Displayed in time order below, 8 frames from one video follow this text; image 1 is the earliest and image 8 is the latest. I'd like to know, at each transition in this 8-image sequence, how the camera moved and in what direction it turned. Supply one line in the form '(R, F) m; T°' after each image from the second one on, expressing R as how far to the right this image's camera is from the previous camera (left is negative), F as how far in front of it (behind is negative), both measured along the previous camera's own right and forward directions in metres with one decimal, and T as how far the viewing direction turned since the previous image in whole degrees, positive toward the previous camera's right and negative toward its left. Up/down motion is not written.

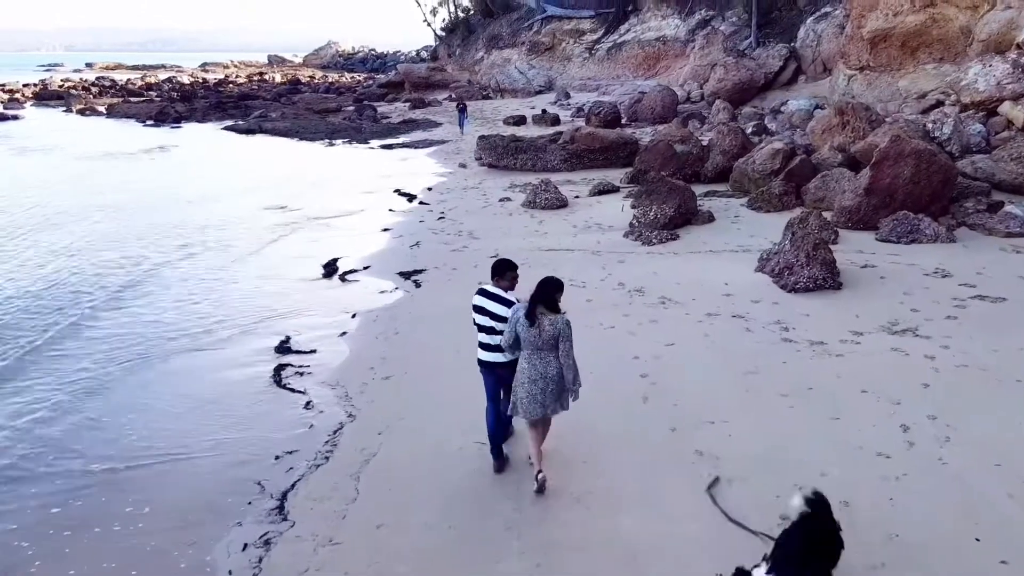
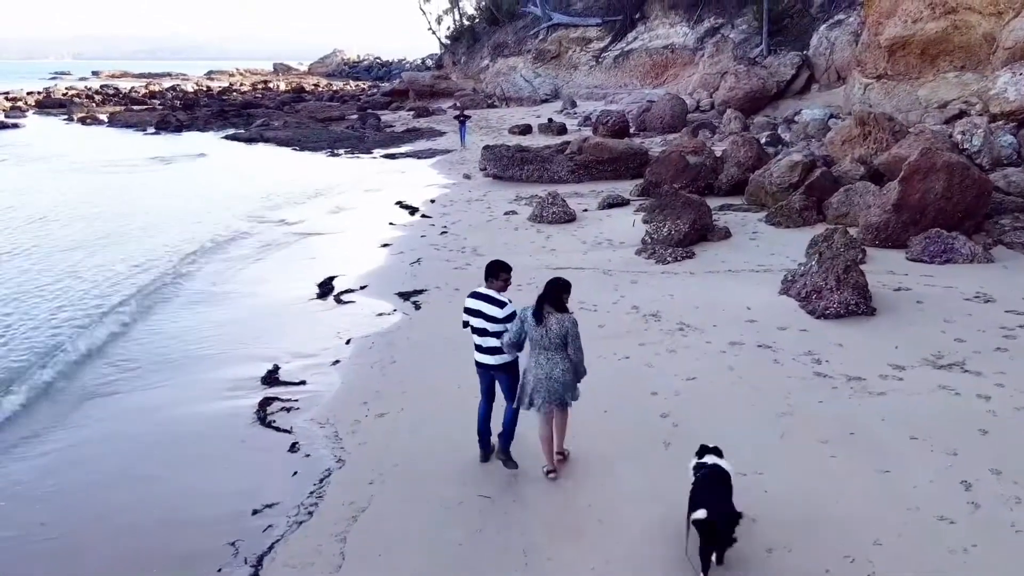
(0.0, +0.5) m; 0°
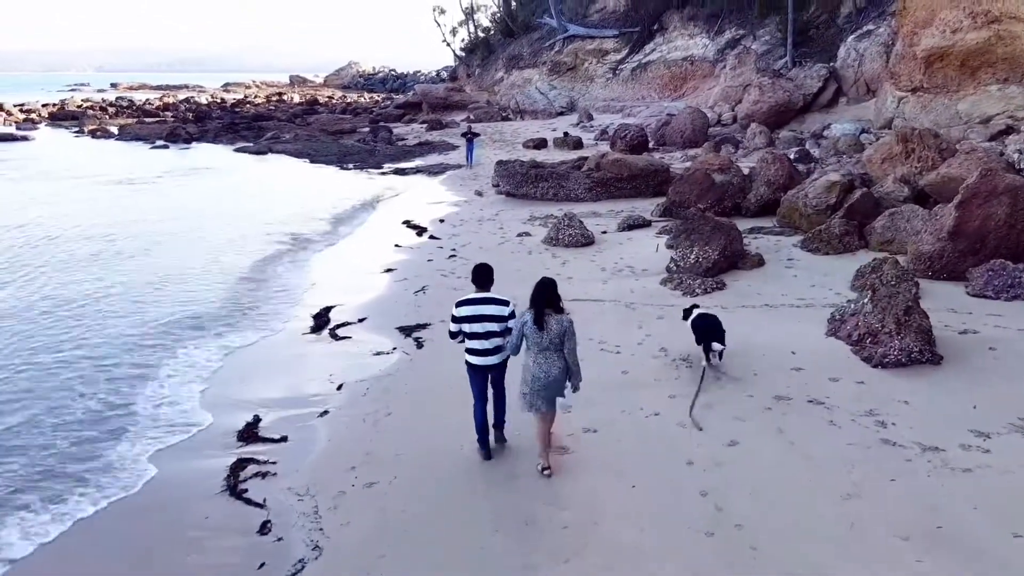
(0.0, +0.8) m; -1°
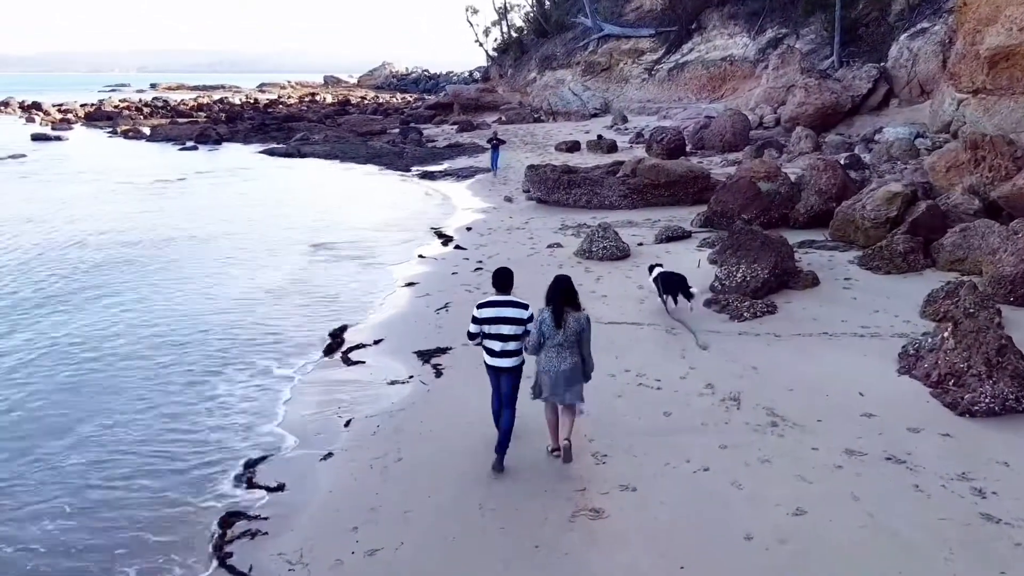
(0.0, +0.7) m; -2°
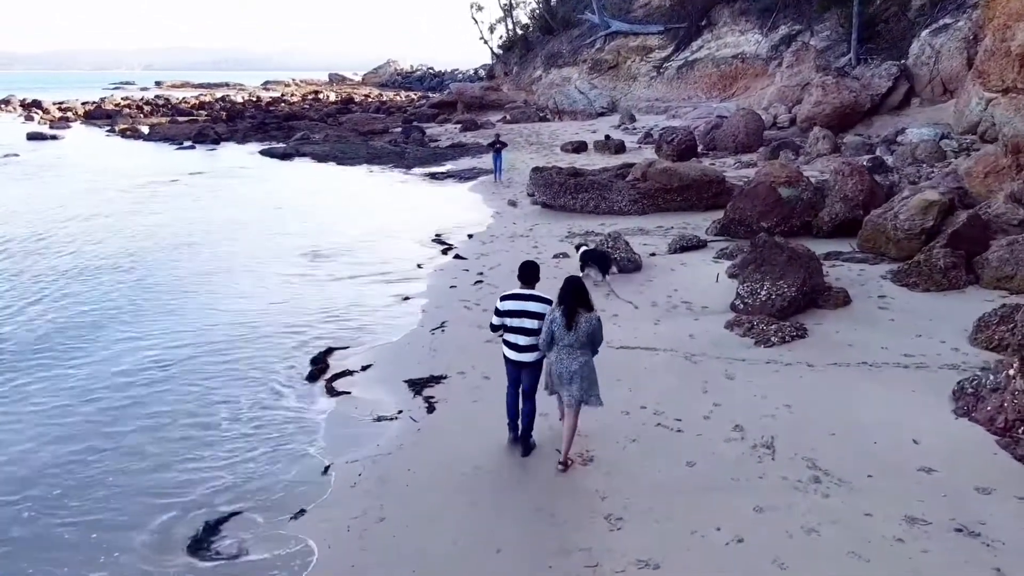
(0.0, +0.7) m; 0°
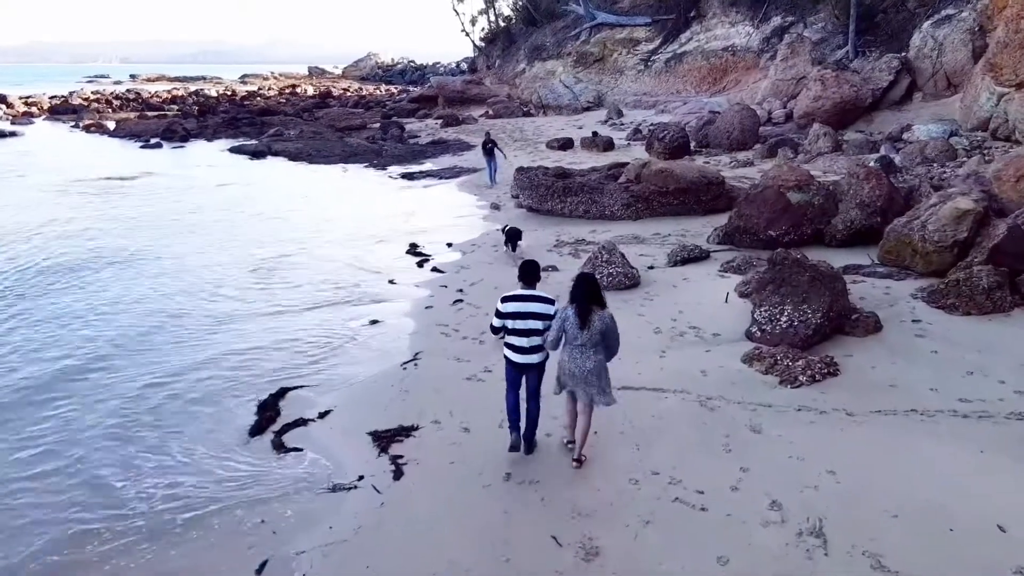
(0.0, +1.0) m; +1°
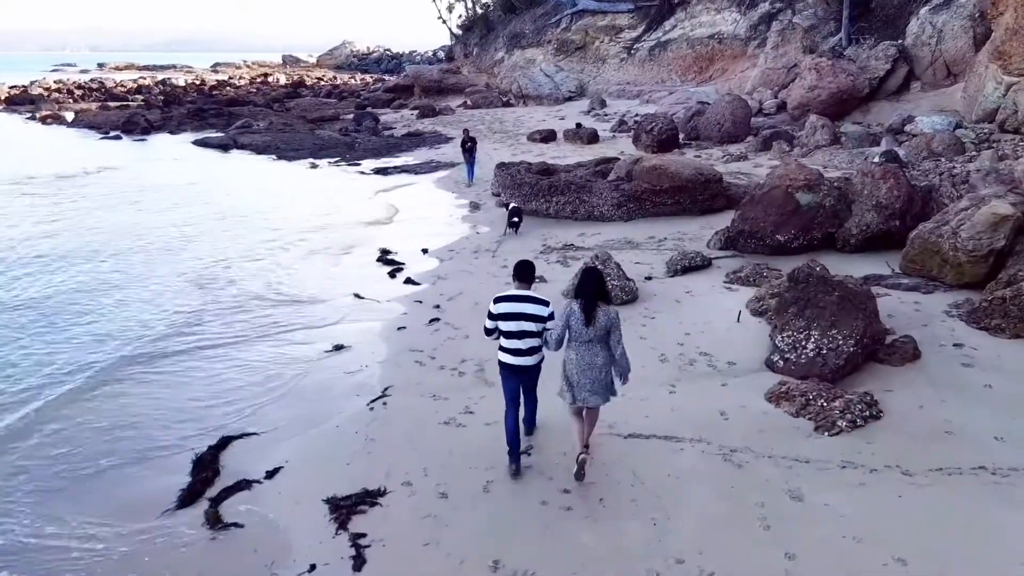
(0.0, +1.0) m; +2°
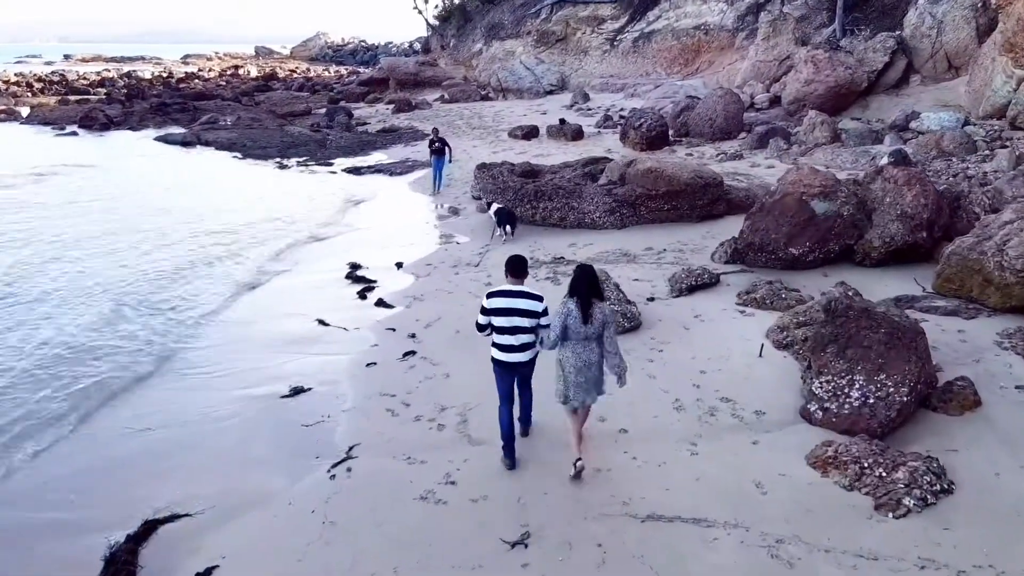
(-0.1, +1.0) m; +2°
